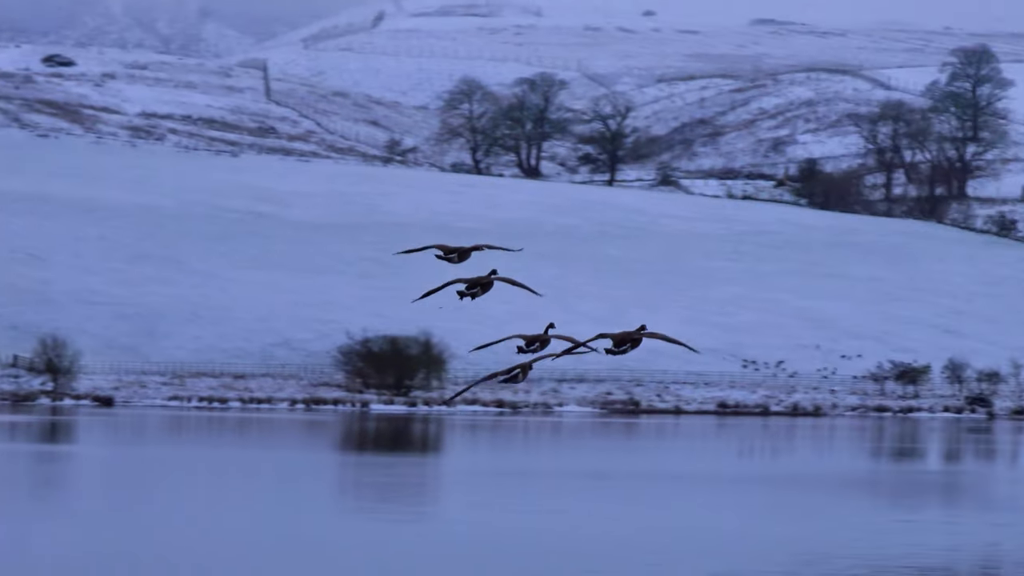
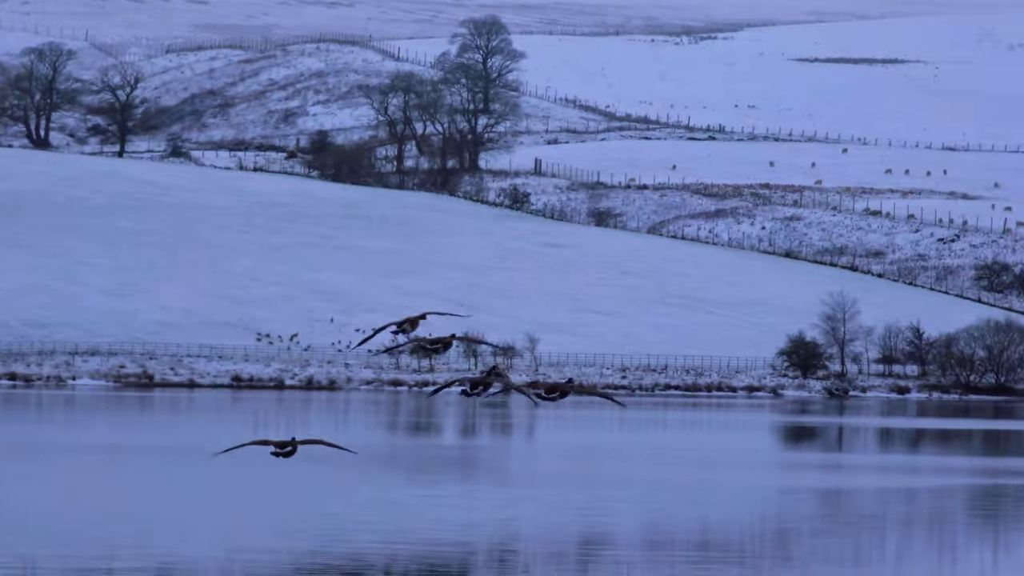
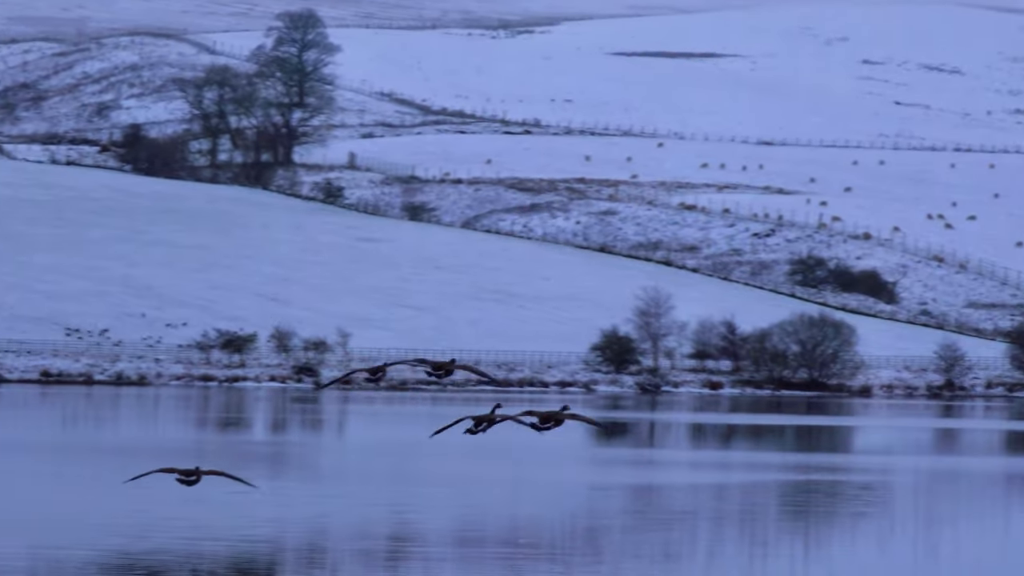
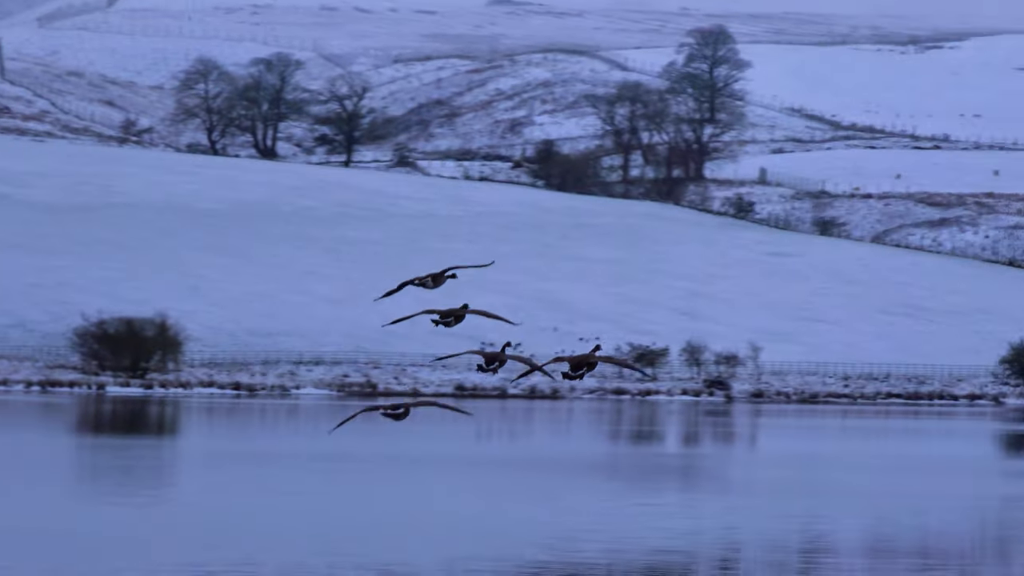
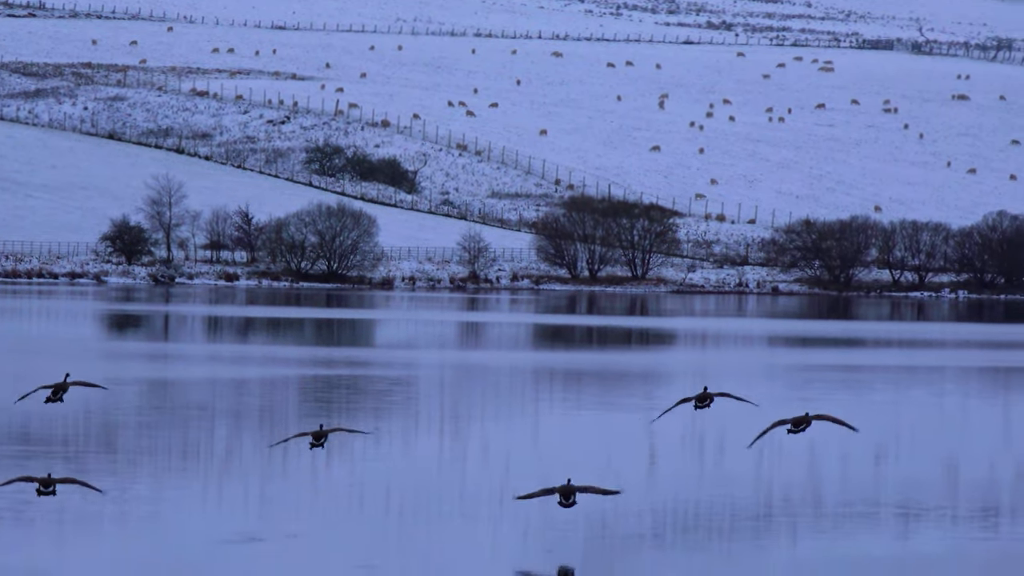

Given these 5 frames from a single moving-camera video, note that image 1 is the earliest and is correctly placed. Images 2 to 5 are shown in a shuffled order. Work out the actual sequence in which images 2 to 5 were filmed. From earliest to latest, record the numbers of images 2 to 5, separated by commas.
4, 2, 3, 5
